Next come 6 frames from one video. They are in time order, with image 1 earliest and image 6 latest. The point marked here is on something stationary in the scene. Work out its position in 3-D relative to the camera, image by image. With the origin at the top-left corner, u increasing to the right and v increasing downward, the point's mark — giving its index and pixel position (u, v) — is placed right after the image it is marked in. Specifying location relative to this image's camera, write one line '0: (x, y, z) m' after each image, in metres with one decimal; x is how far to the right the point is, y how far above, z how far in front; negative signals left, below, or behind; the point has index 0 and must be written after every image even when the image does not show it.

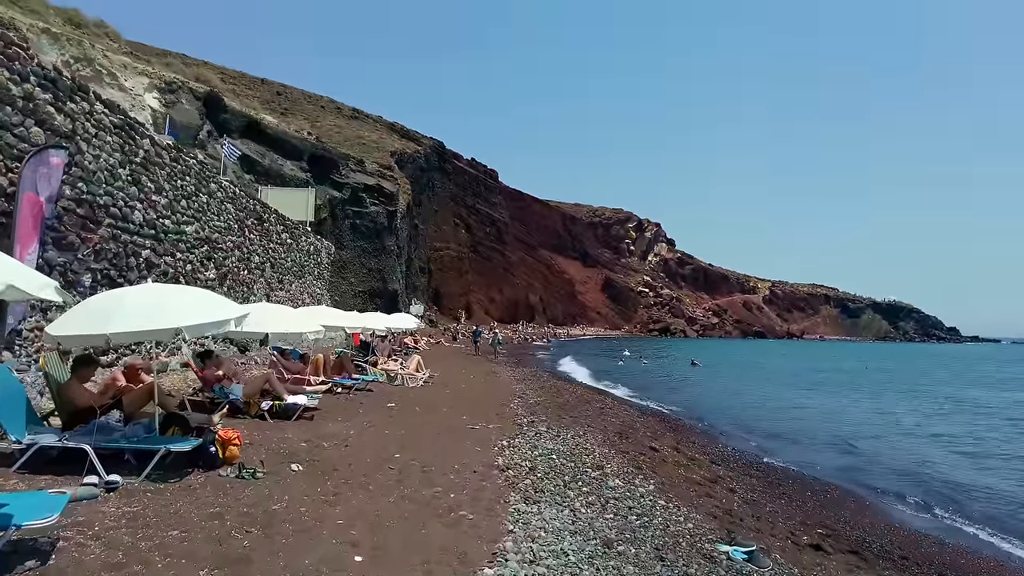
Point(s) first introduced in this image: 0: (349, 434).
0: (-2.1, -1.9, +8.5) m
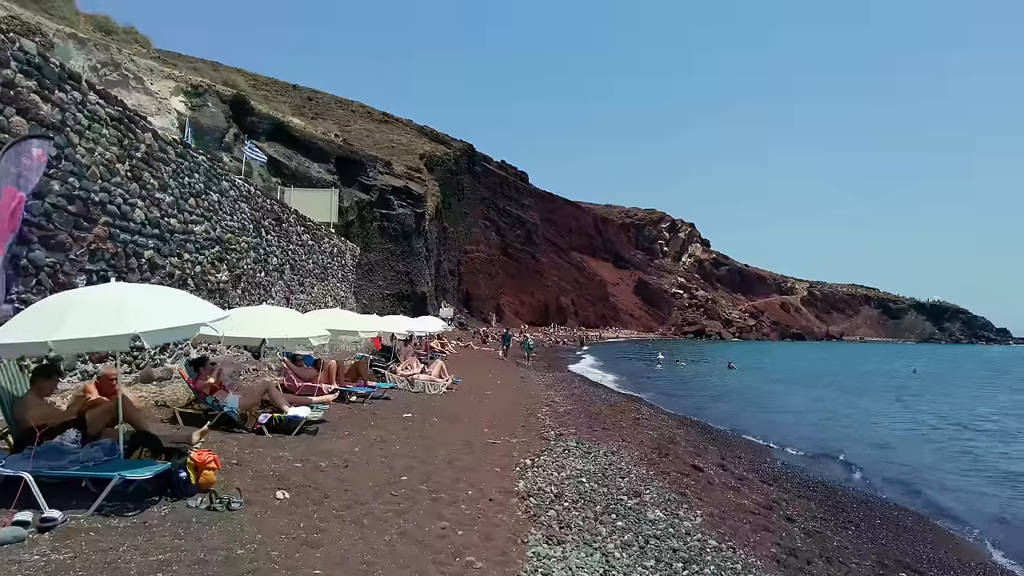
0: (-1.8, -1.9, +7.6) m
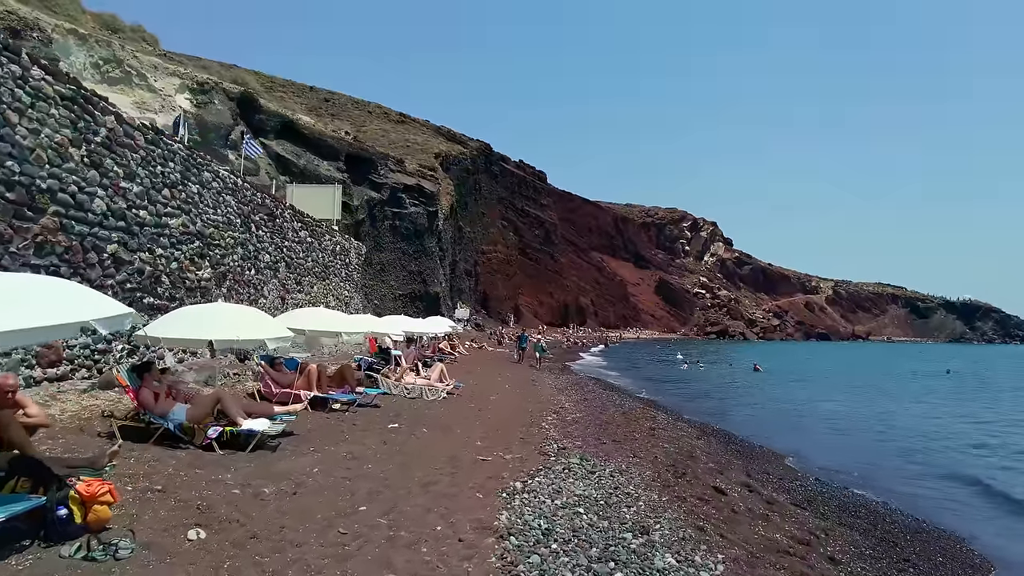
0: (-2.0, -1.8, +6.5) m
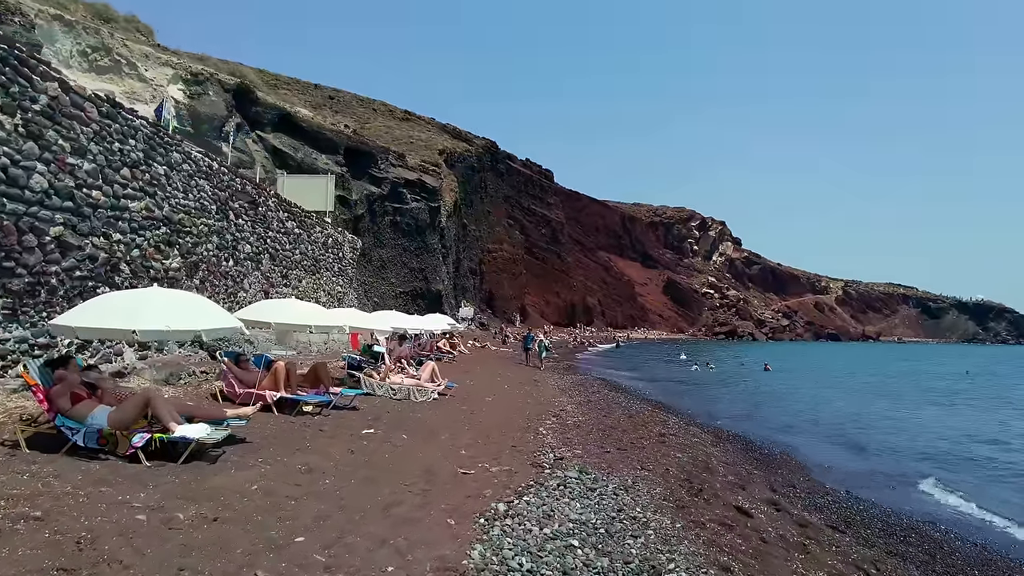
0: (-2.1, -1.7, +5.3) m
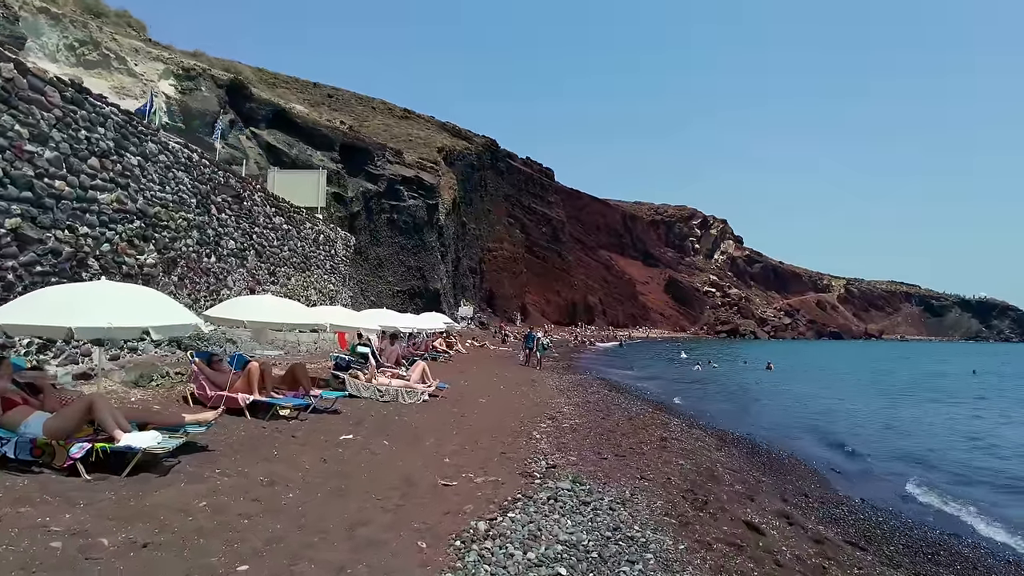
0: (-2.3, -1.6, +4.7) m
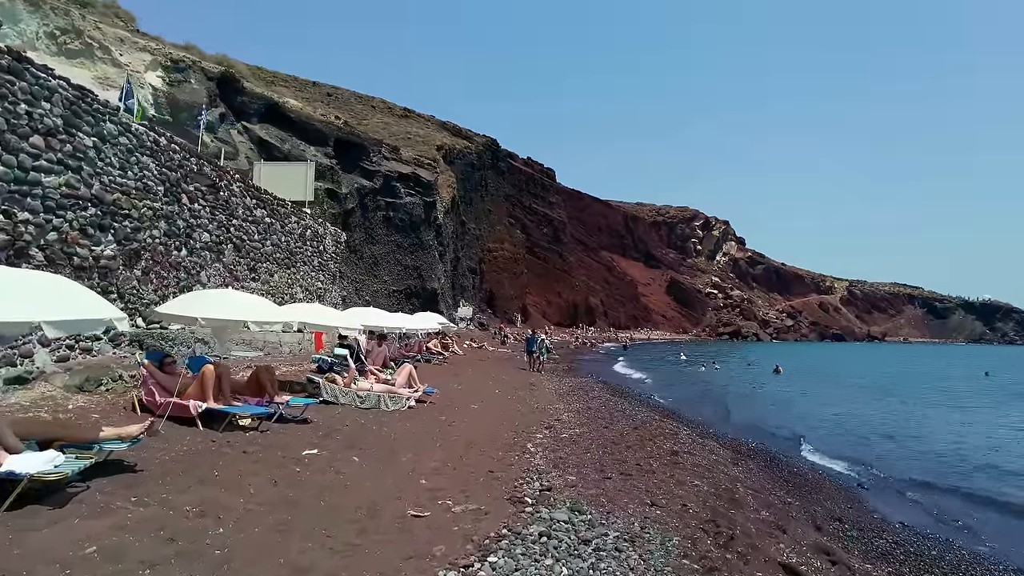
0: (-2.4, -1.5, +3.6) m
